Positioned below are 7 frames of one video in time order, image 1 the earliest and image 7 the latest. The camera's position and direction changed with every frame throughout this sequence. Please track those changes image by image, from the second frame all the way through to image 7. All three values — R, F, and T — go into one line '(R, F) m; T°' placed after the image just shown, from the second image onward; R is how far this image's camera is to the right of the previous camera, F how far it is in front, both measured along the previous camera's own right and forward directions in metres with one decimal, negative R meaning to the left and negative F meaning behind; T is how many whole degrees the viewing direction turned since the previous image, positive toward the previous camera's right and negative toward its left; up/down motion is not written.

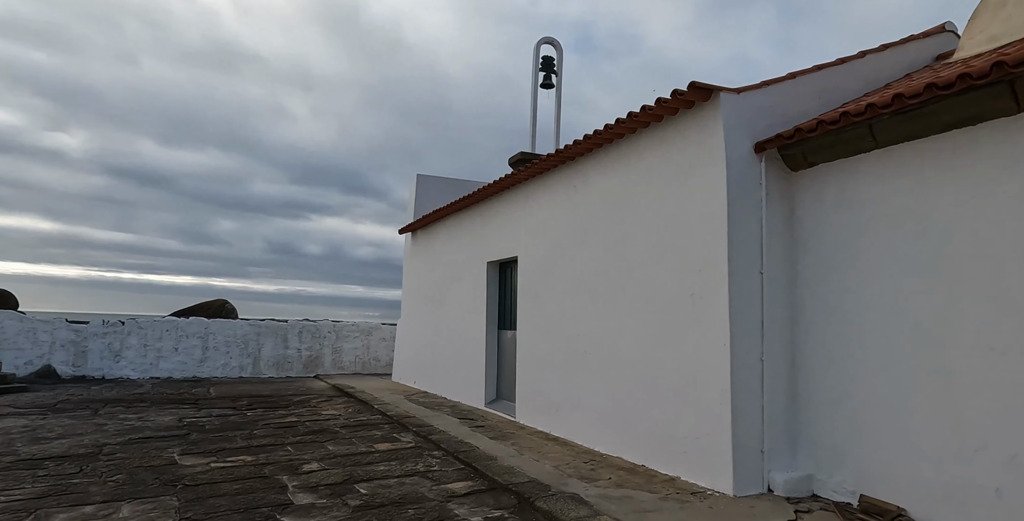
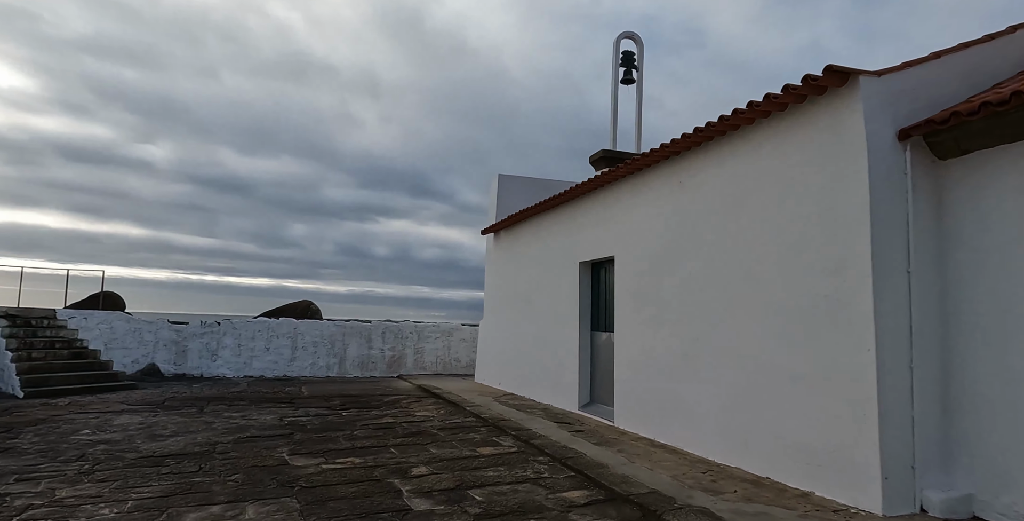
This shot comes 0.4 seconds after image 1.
(-0.4, +0.2) m; -6°
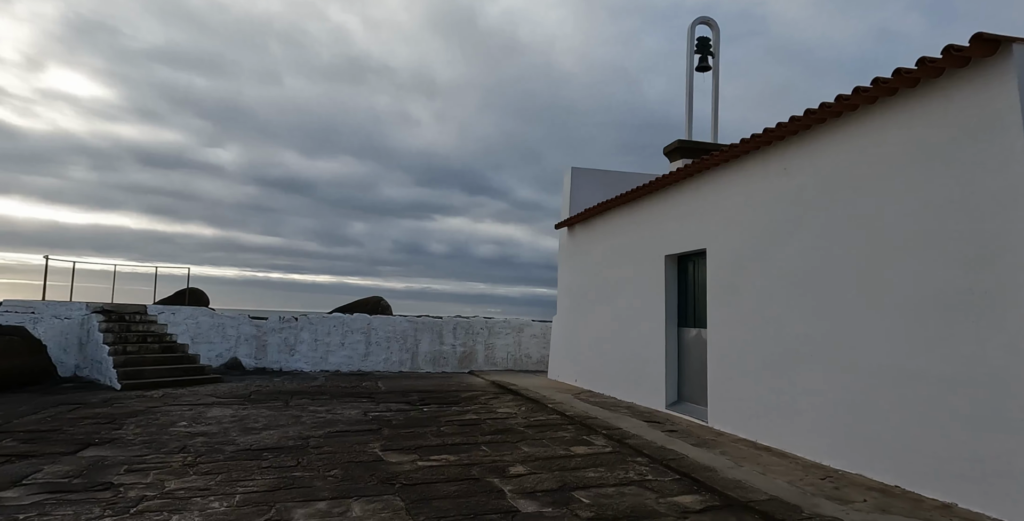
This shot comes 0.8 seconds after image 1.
(-0.3, +0.2) m; -5°
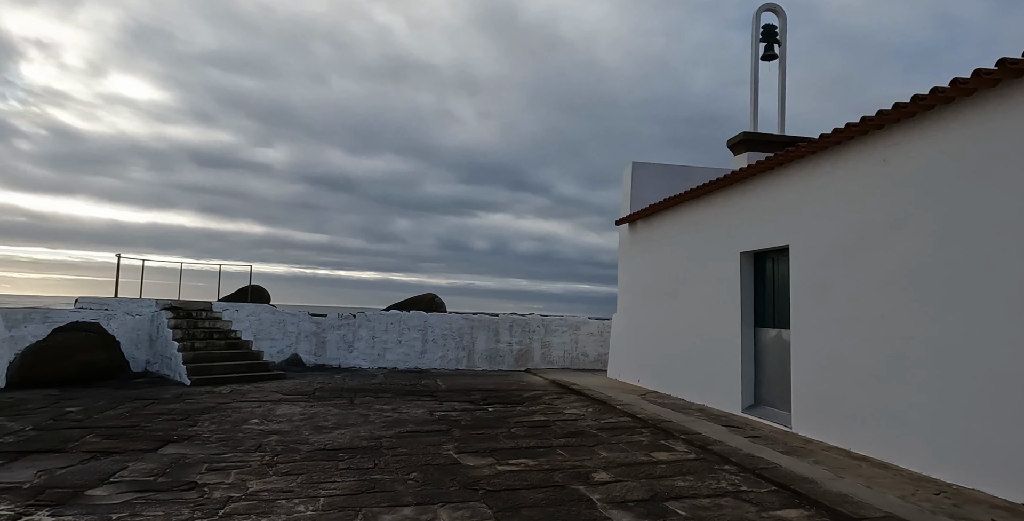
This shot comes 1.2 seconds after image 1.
(-0.3, +0.2) m; -4°
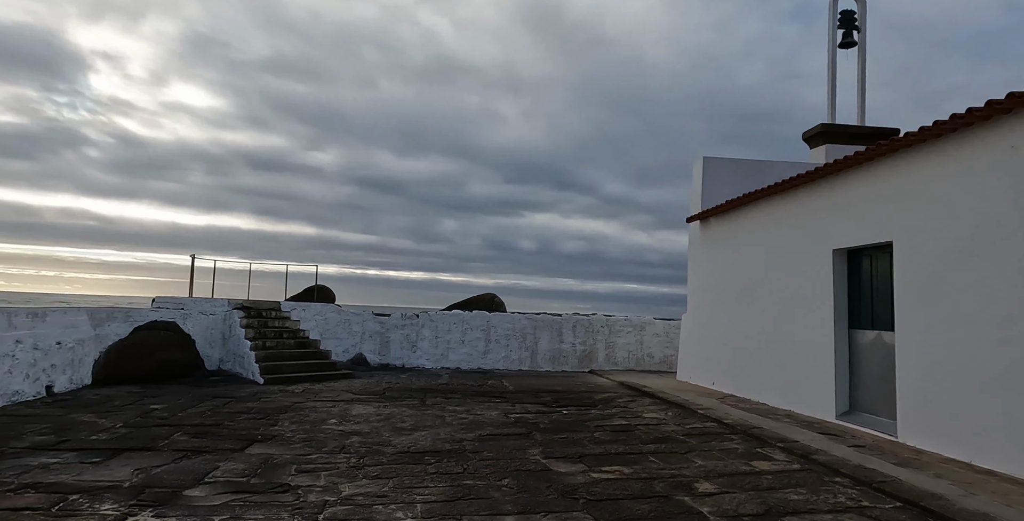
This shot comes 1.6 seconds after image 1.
(-0.4, +0.2) m; -4°
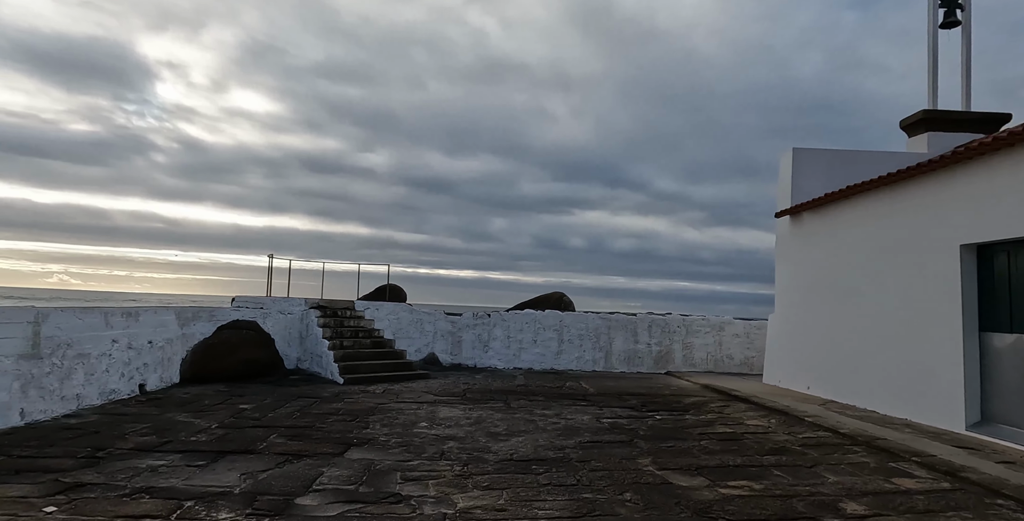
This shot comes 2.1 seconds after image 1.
(-0.5, +0.3) m; -4°
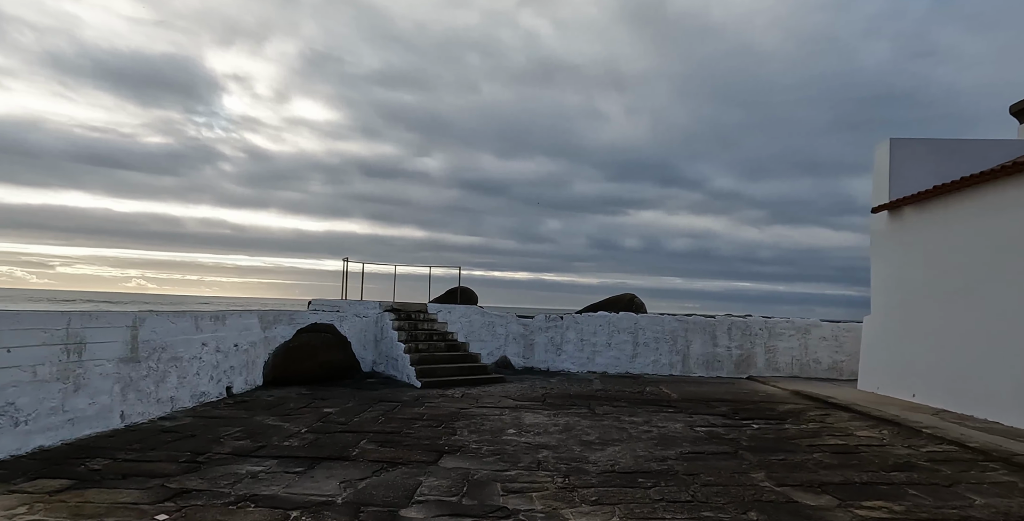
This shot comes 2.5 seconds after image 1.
(-0.3, +0.2) m; -5°
